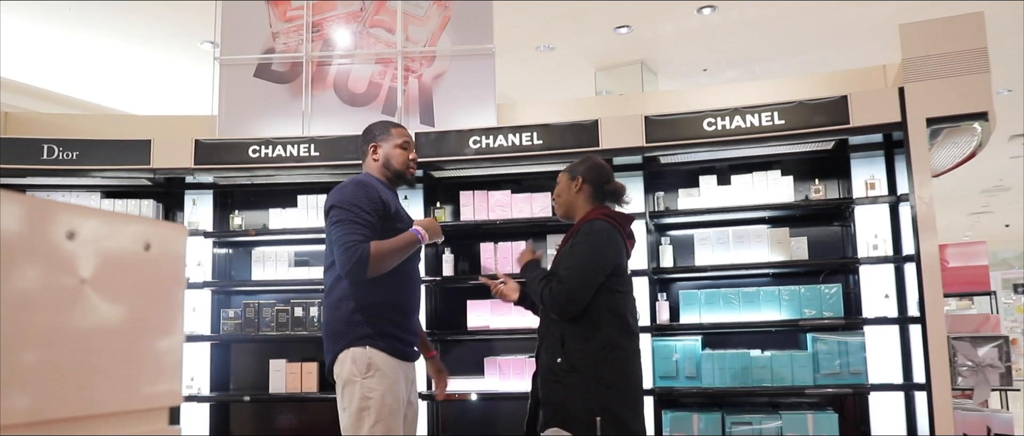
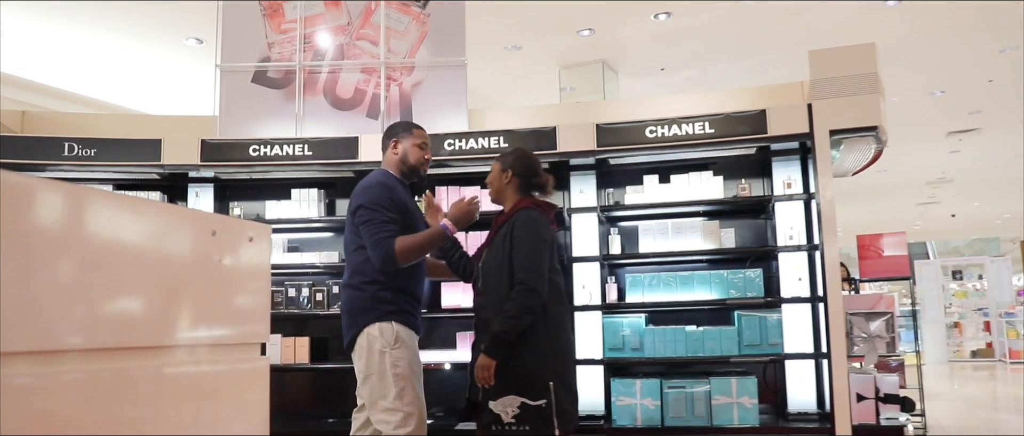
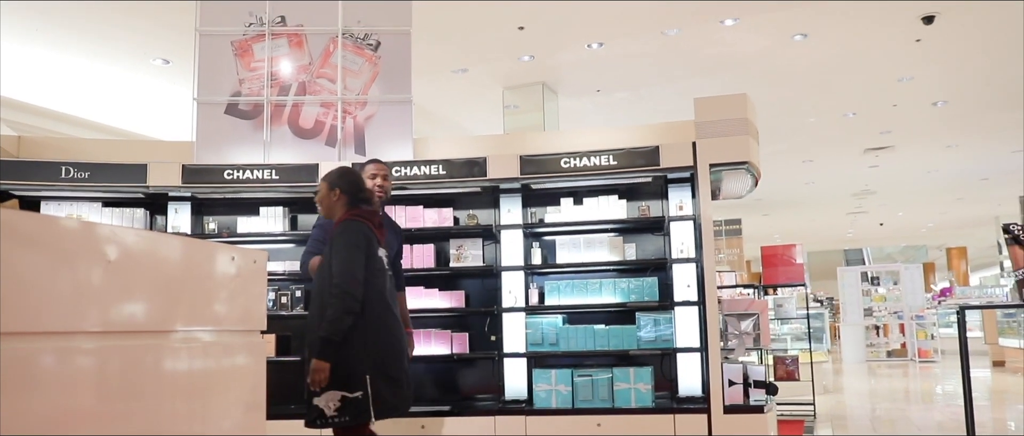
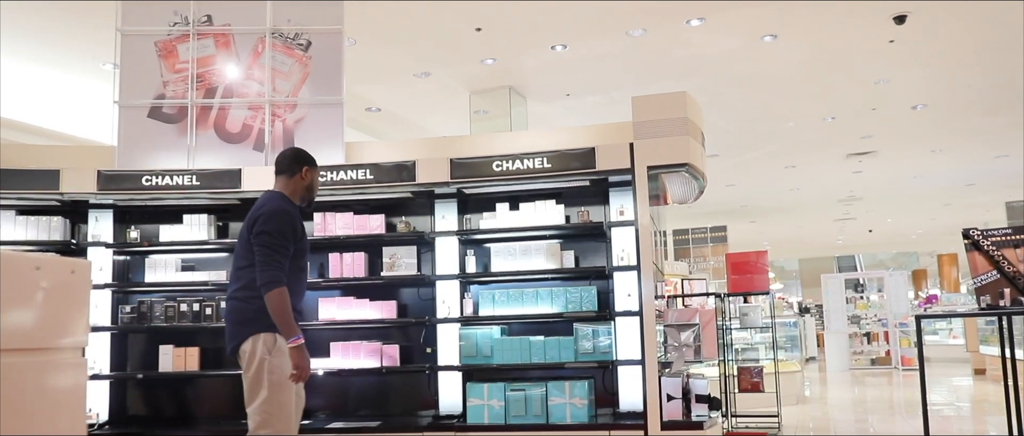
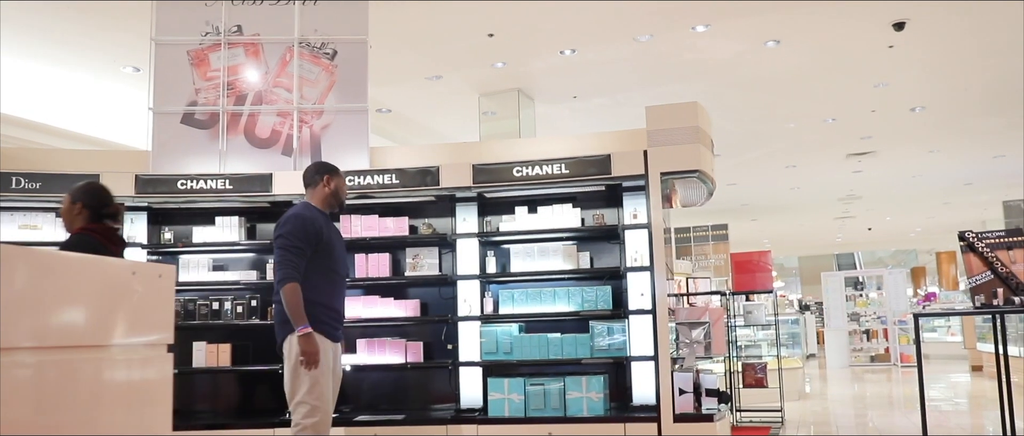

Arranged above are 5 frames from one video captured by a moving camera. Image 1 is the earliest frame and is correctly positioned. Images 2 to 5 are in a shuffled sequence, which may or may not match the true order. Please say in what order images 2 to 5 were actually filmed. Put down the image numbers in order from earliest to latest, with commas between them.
2, 3, 5, 4
